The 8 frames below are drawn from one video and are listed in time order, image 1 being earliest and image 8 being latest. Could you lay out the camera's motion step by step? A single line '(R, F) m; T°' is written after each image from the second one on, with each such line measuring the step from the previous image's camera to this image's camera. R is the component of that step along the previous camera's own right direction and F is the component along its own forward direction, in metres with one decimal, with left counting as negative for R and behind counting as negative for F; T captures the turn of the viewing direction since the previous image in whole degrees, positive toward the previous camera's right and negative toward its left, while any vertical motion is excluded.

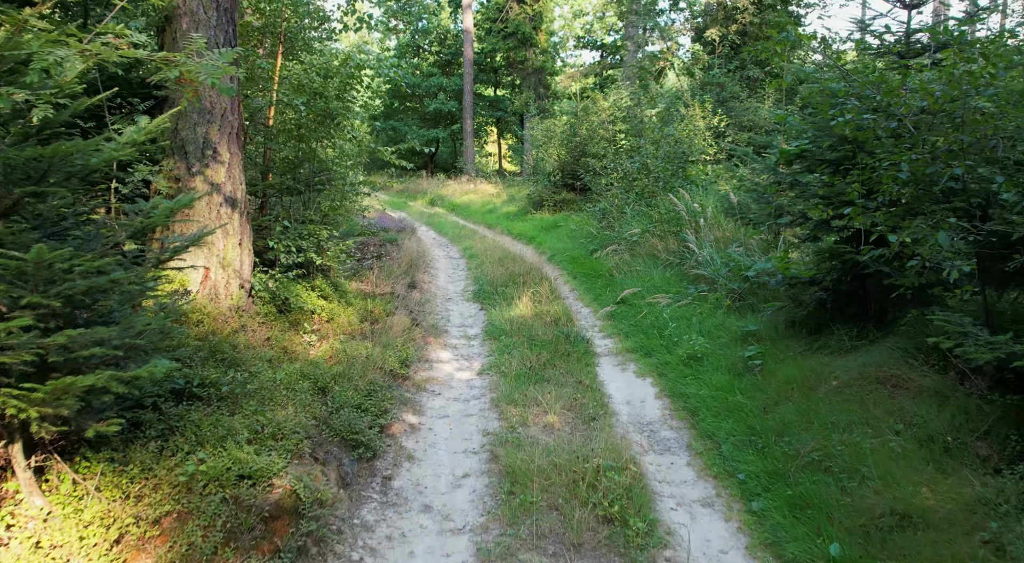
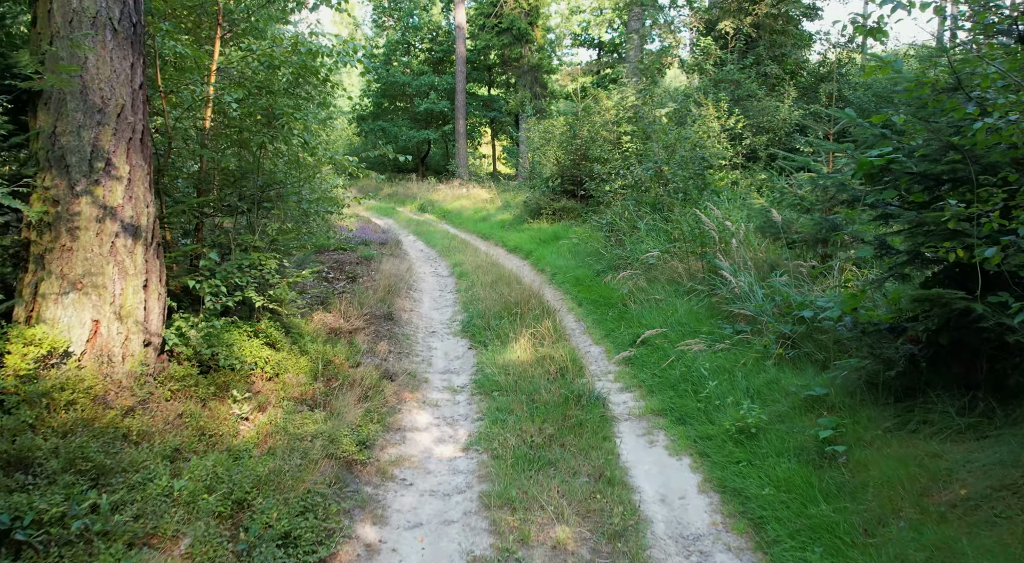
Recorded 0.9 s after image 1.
(0.0, +1.7) m; 0°
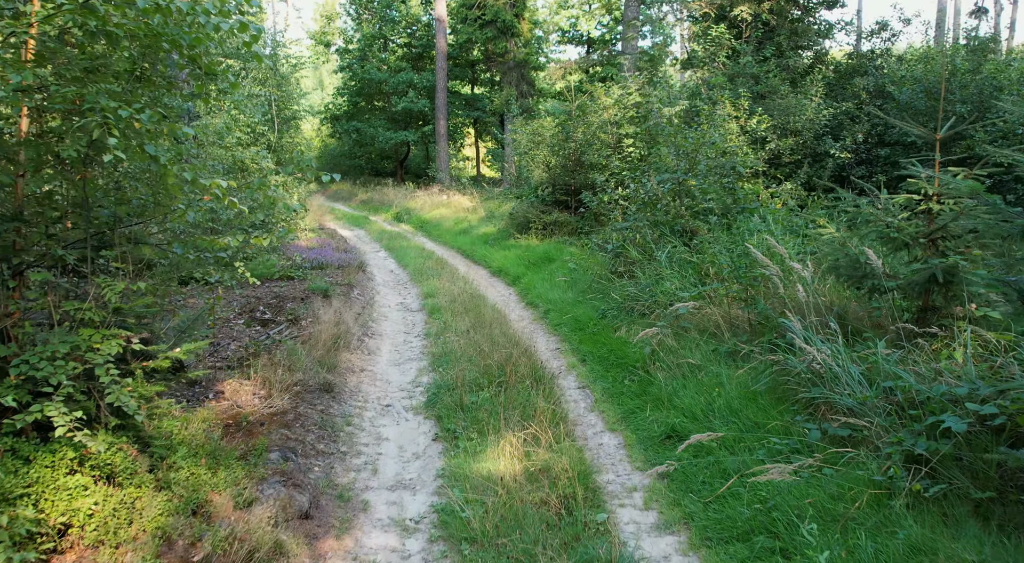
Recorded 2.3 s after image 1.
(0.0, +2.5) m; +1°
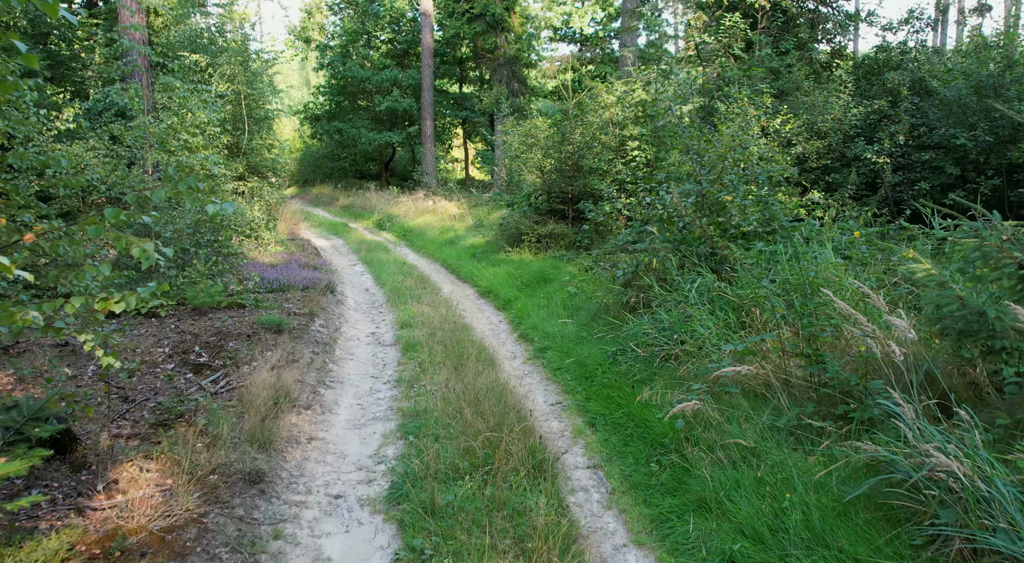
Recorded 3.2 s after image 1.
(0.0, +1.7) m; +1°
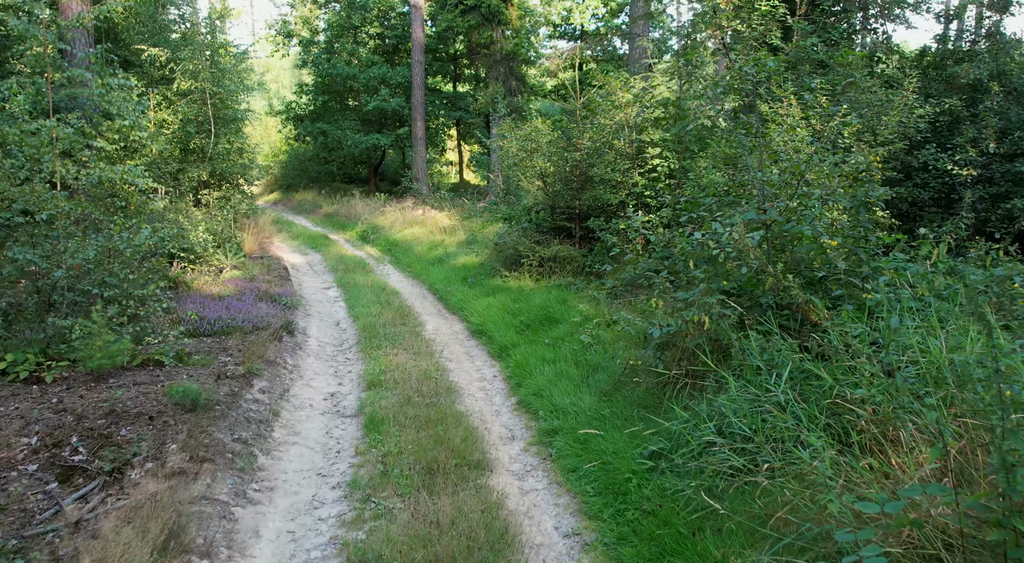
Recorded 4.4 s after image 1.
(0.0, +2.2) m; 0°
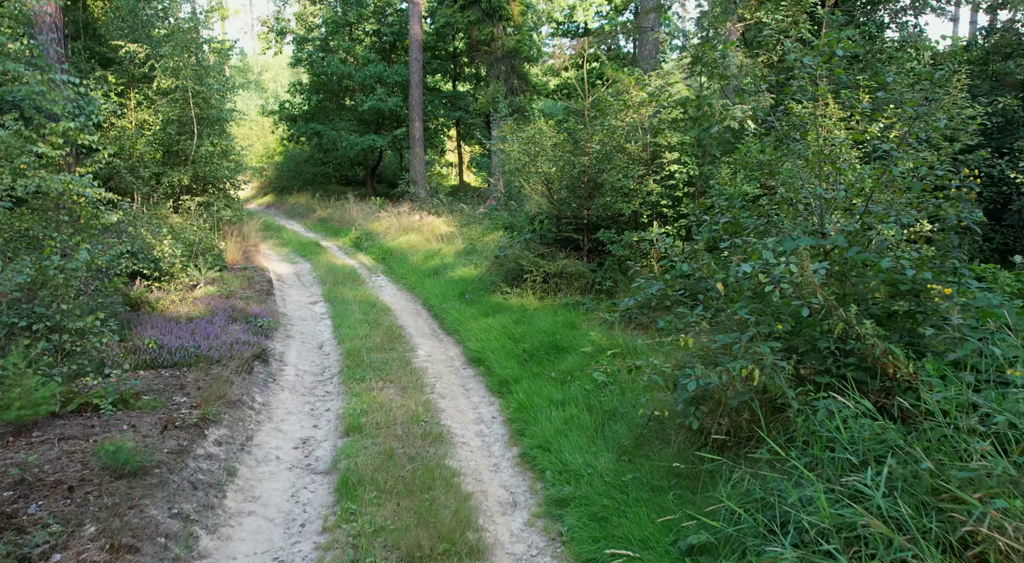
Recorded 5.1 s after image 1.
(0.0, +1.1) m; 0°
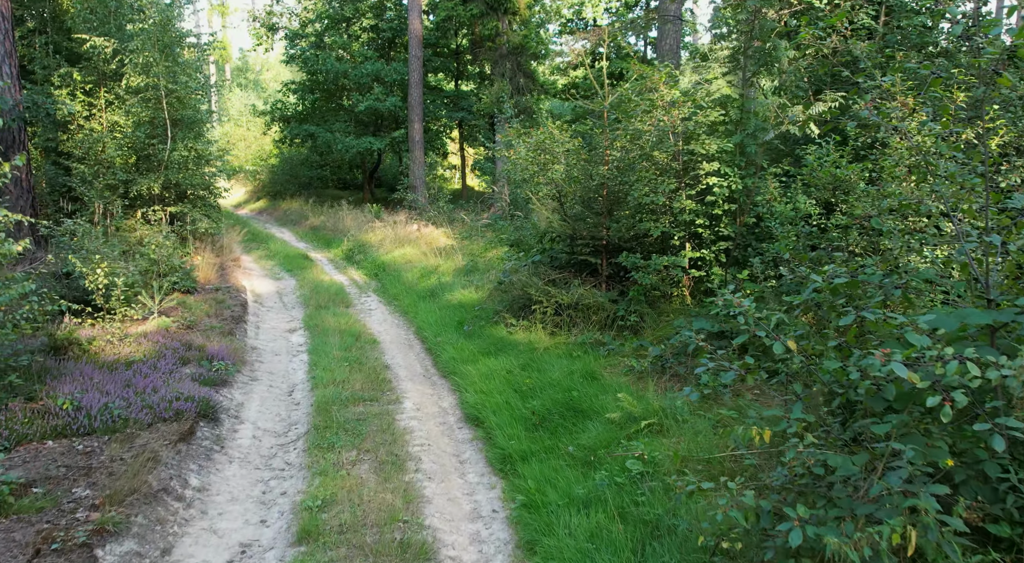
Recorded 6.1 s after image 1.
(0.0, +1.7) m; 0°
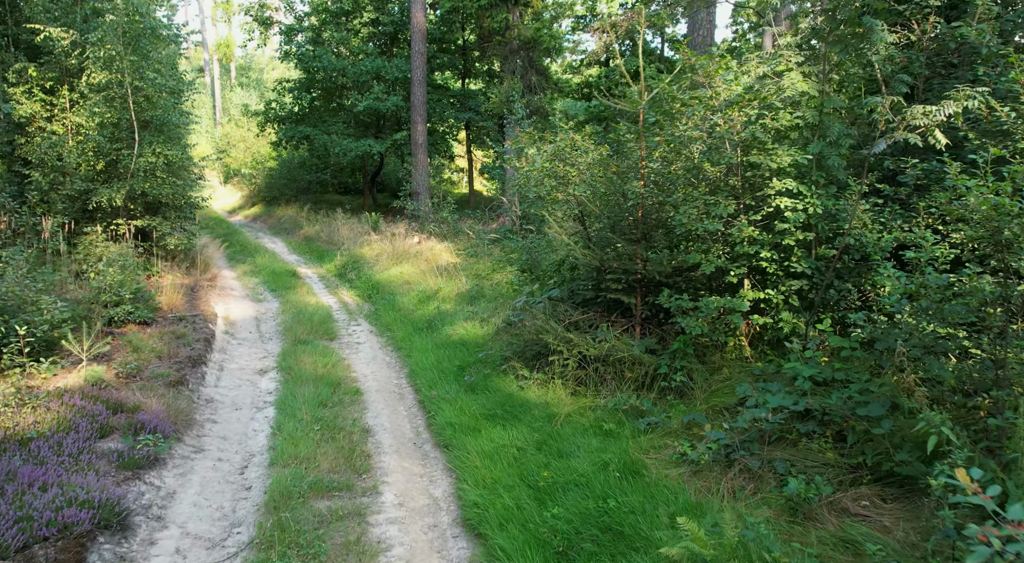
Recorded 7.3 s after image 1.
(0.0, +1.9) m; -1°
